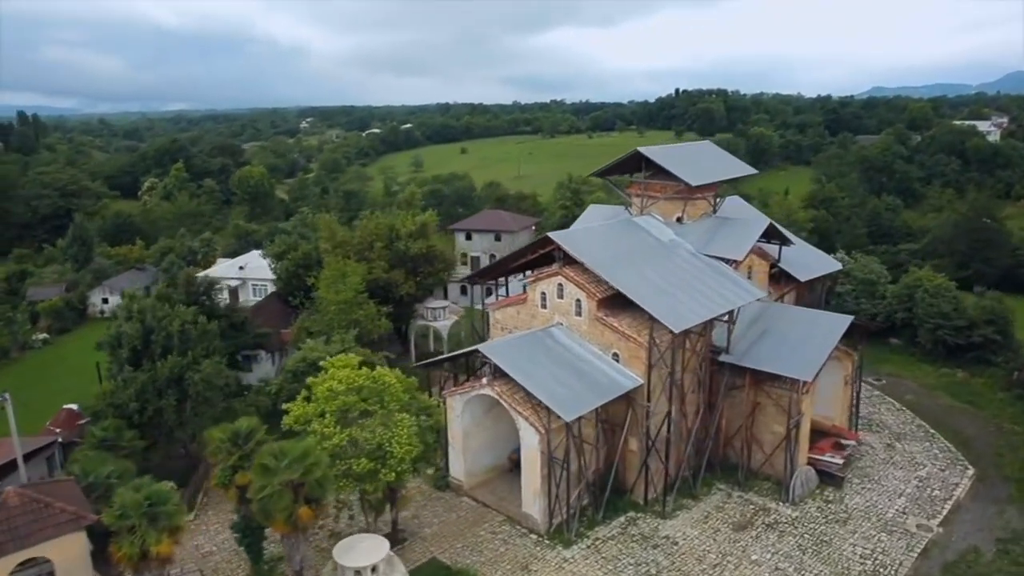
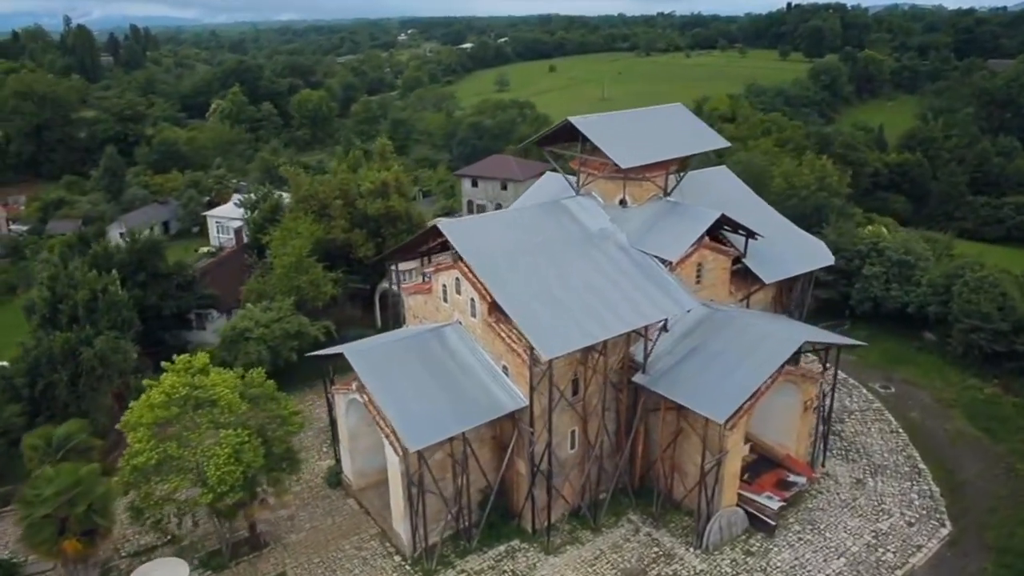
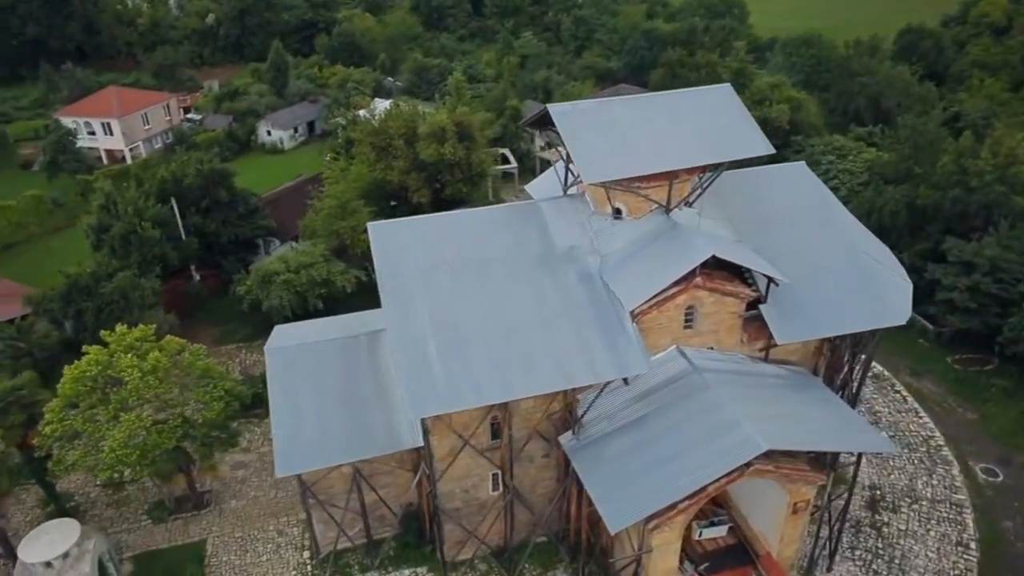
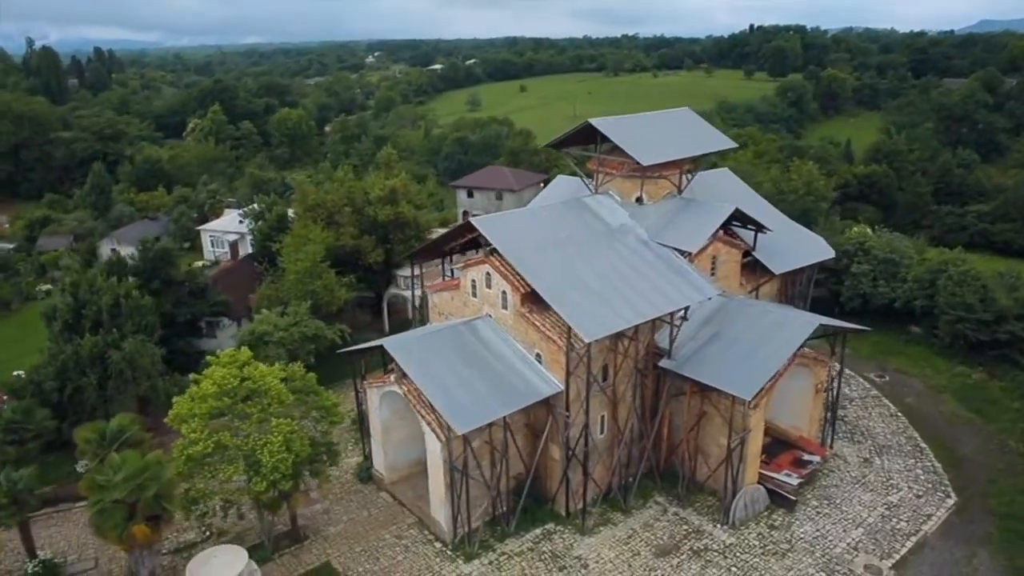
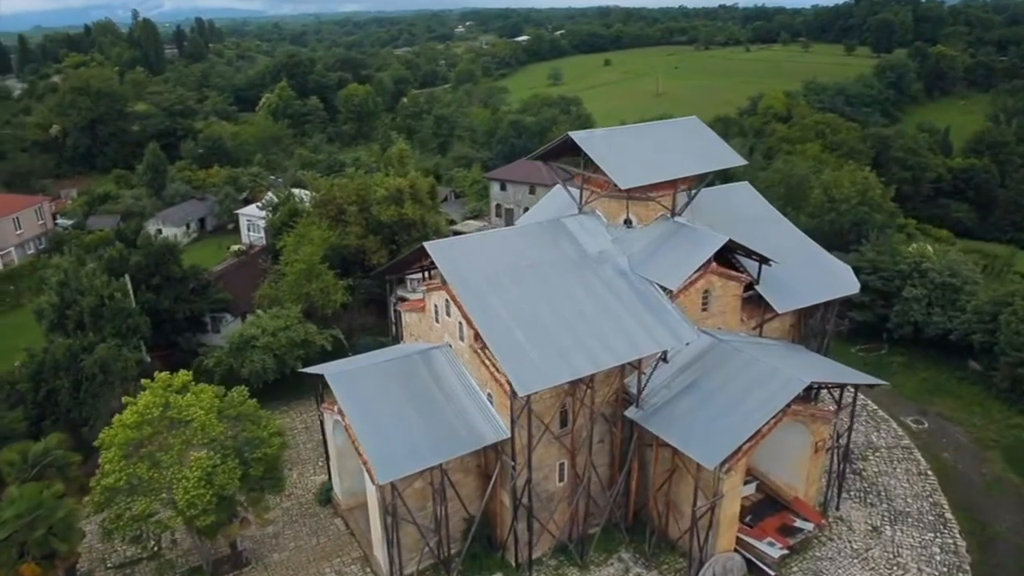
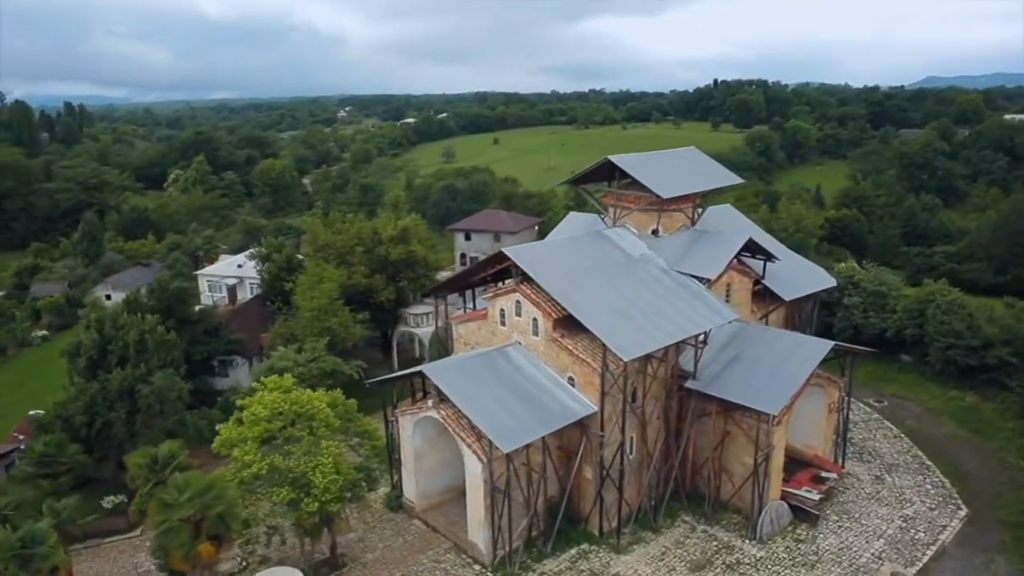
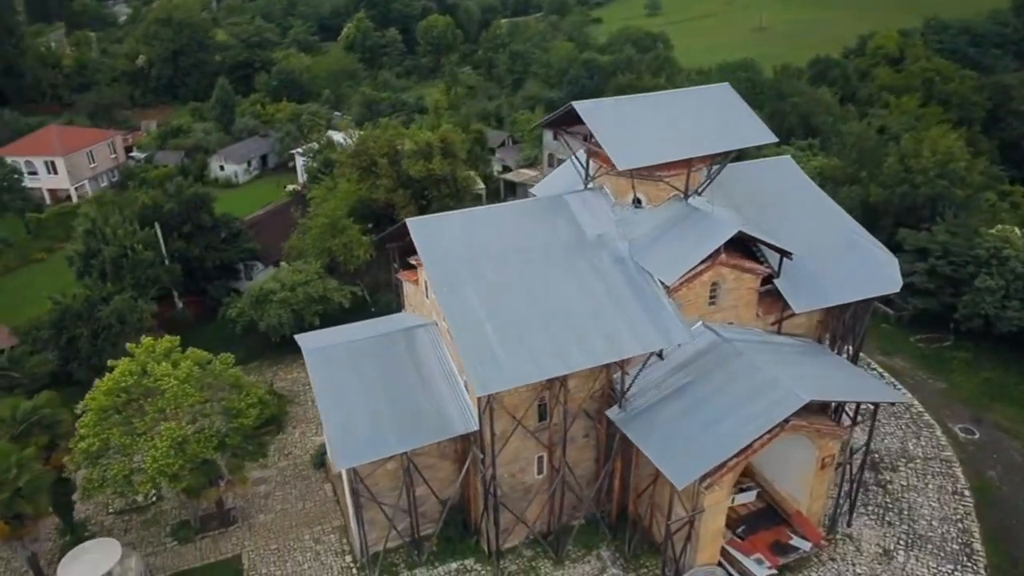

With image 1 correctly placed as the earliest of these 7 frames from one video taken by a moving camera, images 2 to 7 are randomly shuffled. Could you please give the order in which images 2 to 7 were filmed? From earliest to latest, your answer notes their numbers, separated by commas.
6, 4, 2, 5, 7, 3
